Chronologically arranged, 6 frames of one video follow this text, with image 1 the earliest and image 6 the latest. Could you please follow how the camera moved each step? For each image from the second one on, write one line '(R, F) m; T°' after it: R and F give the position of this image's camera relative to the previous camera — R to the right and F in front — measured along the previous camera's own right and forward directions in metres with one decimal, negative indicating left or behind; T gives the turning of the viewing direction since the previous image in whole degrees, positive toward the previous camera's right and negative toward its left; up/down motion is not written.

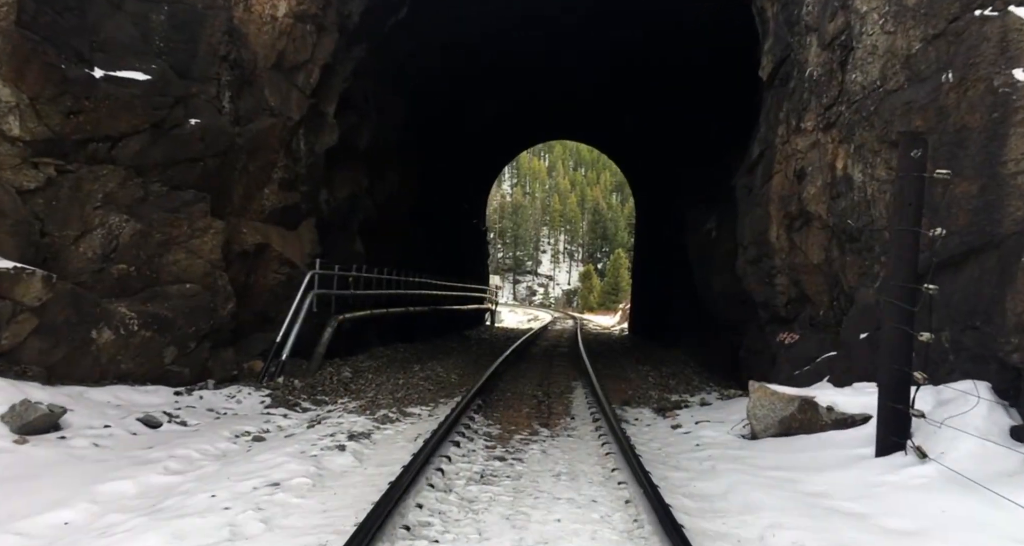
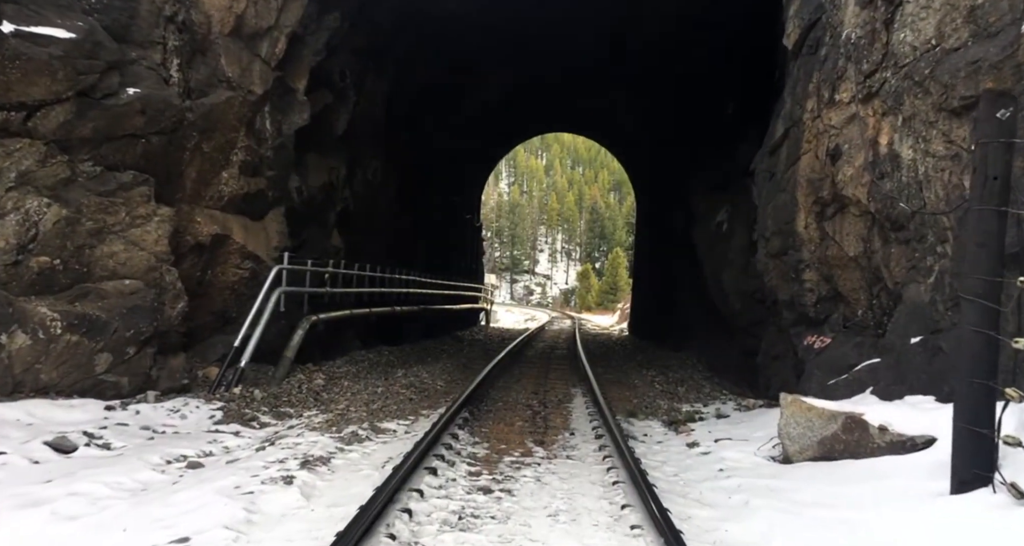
(+0.1, +1.1) m; 0°
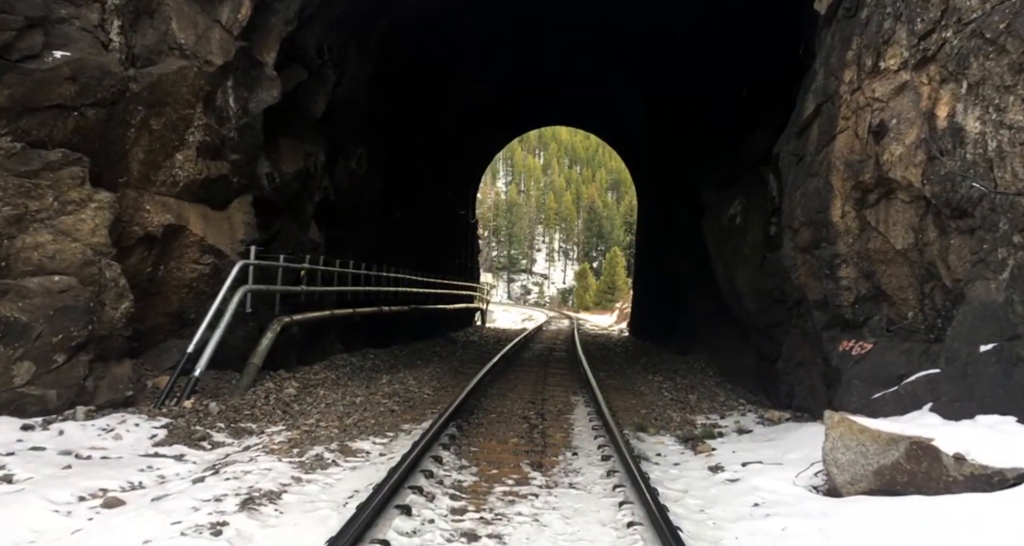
(0.0, +1.0) m; 0°
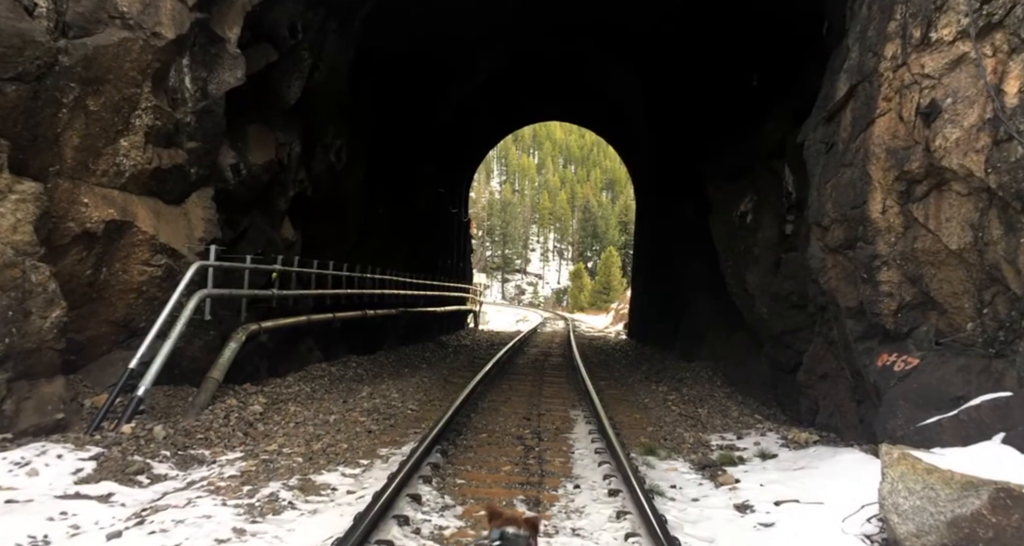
(0.0, +0.9) m; 0°
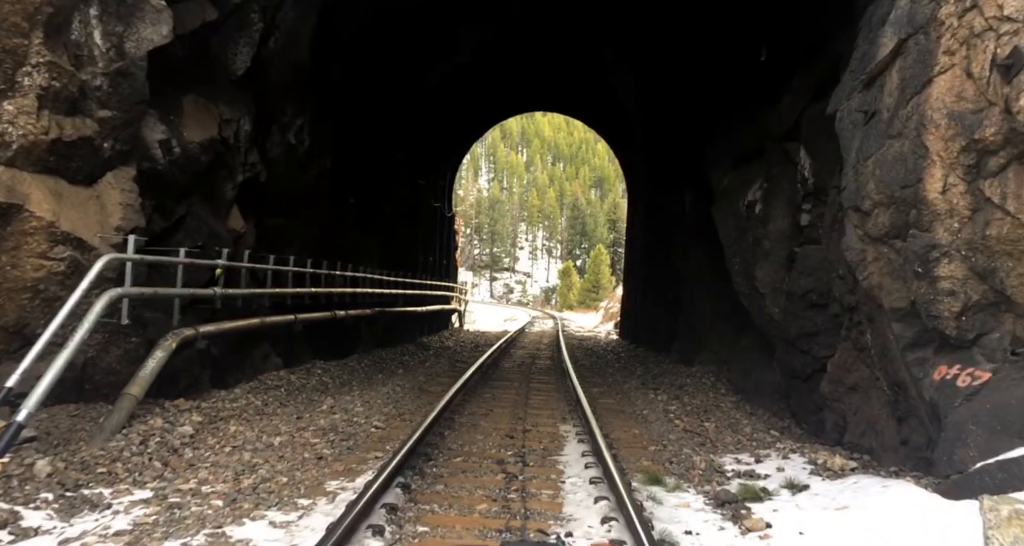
(+0.1, +1.1) m; +1°
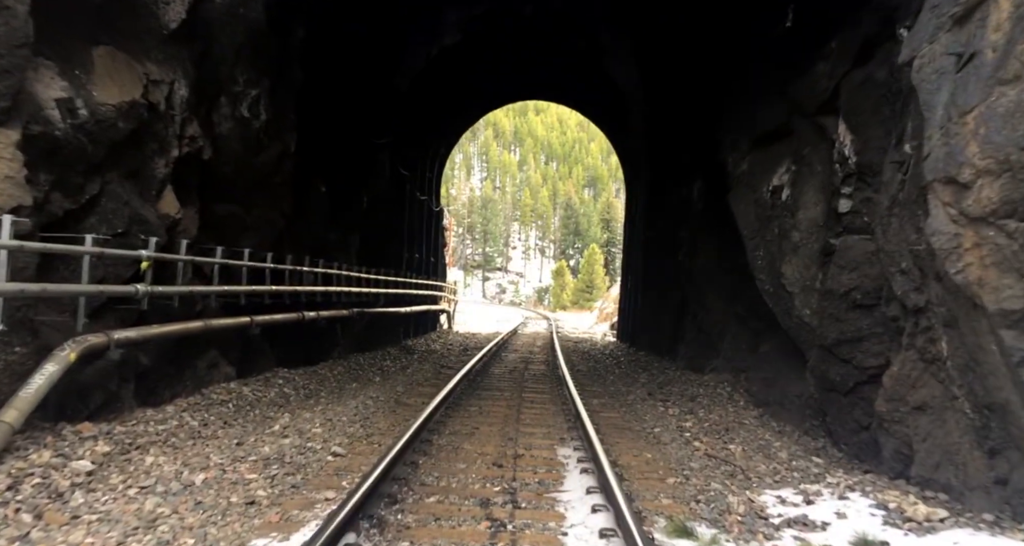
(0.0, +1.3) m; +1°
